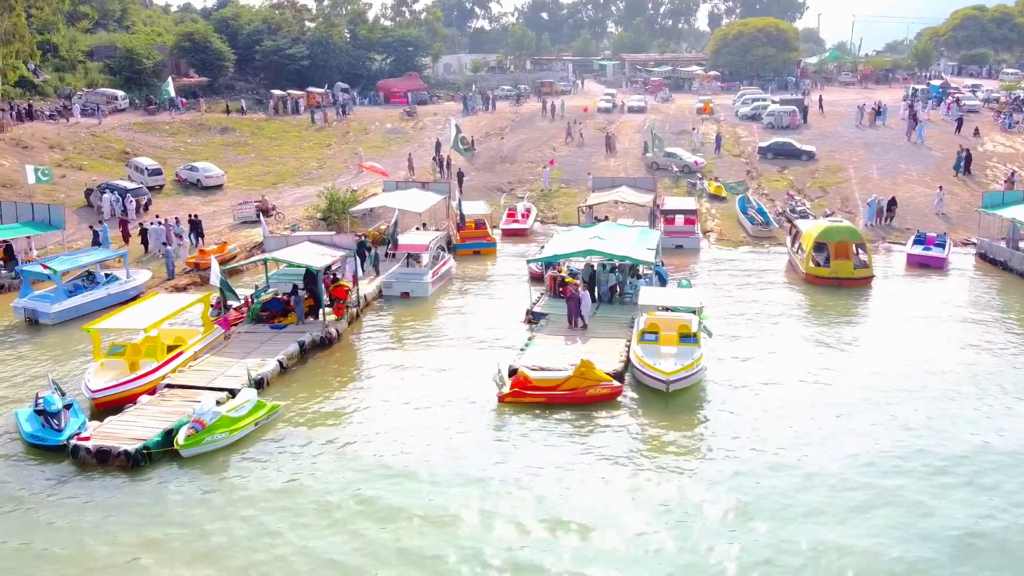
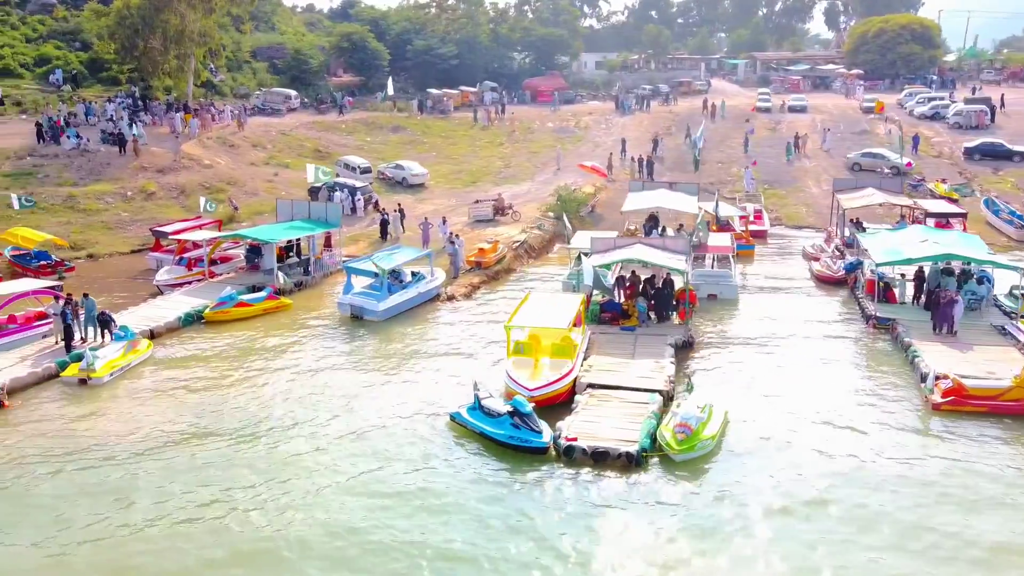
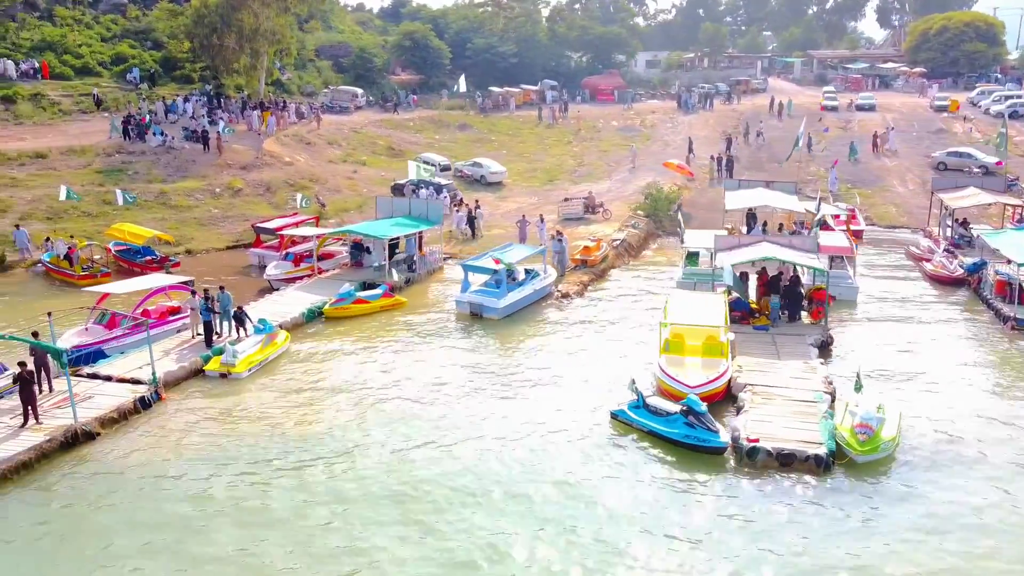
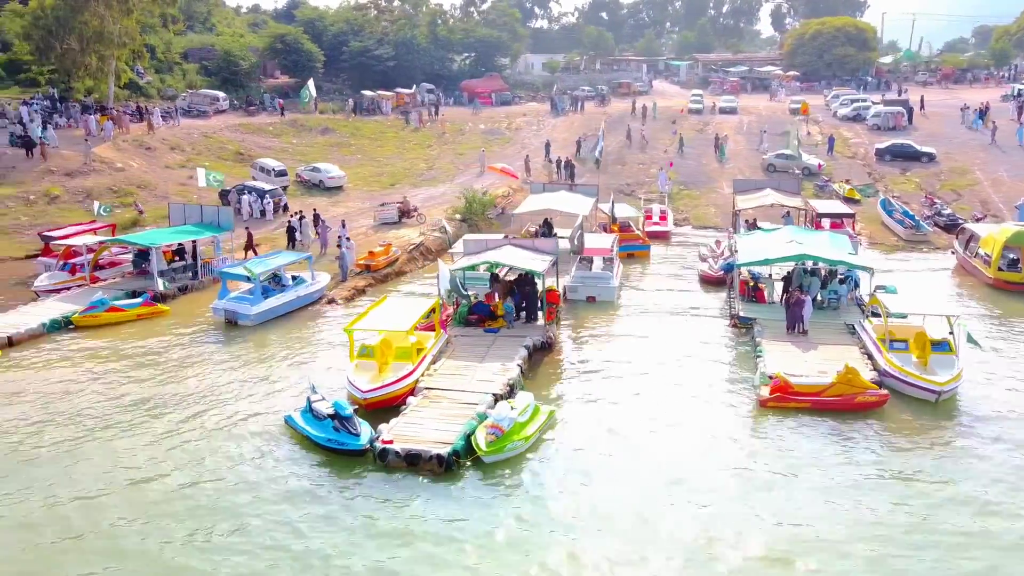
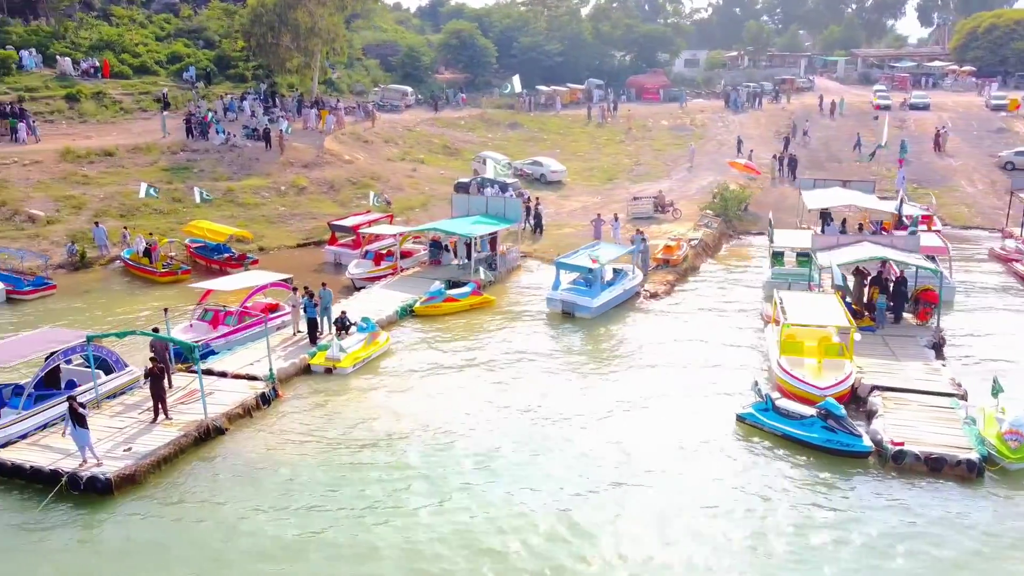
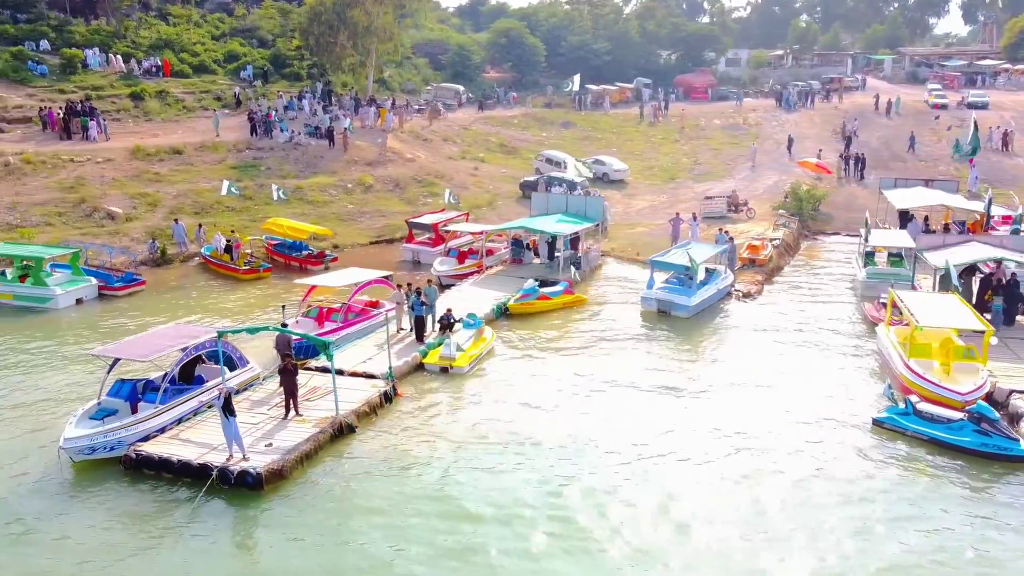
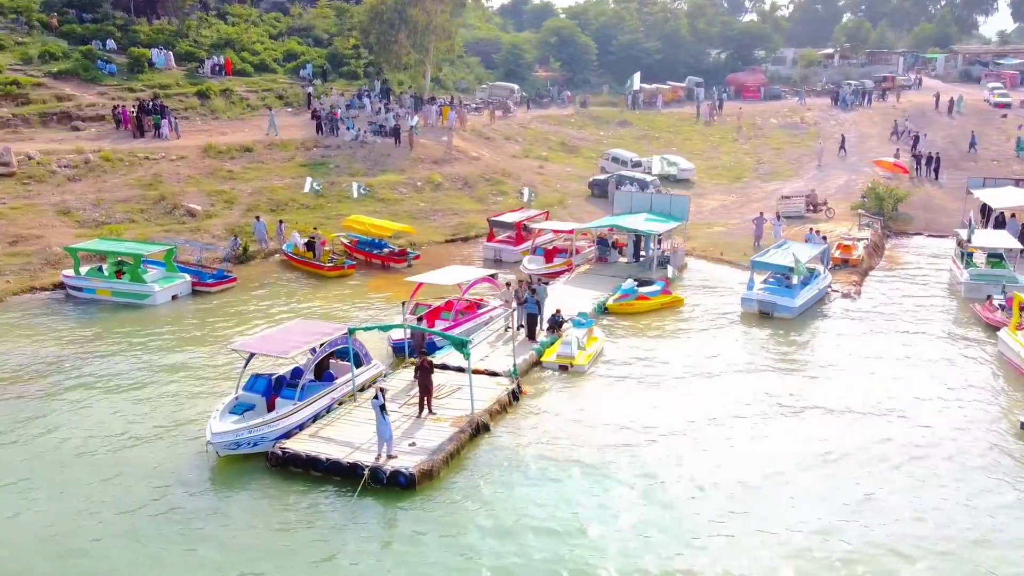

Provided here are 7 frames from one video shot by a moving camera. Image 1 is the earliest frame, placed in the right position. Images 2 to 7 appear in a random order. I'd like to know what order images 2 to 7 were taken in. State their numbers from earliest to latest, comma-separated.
4, 2, 3, 5, 6, 7
